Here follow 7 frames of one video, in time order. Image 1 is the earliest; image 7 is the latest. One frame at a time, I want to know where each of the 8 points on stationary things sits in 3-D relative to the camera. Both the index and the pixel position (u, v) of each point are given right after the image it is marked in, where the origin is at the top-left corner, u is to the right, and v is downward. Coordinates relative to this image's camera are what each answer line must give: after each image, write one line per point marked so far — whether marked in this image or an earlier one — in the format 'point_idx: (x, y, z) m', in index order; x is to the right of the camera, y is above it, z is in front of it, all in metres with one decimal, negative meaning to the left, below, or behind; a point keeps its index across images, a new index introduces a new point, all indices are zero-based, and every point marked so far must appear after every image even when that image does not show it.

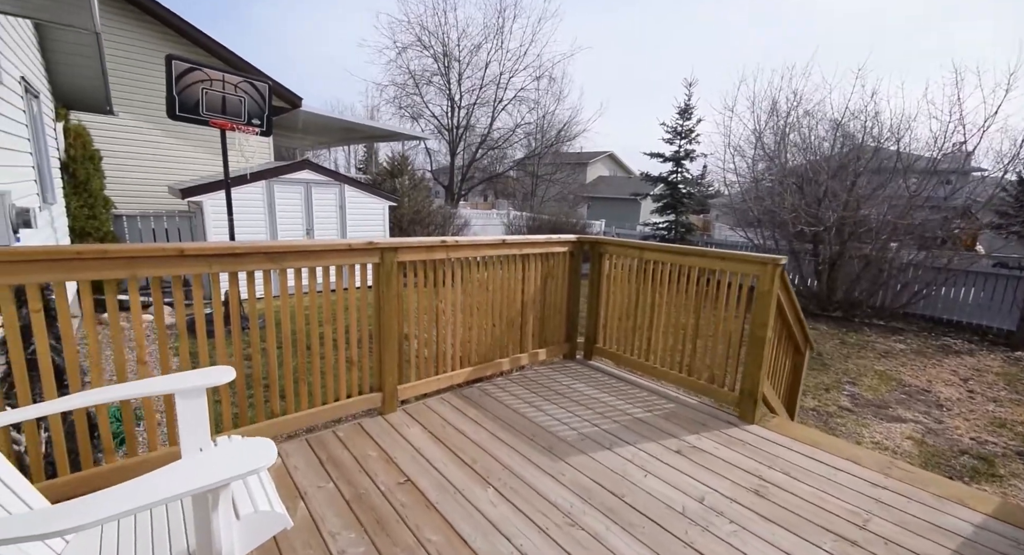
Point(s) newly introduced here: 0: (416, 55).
0: (-2.6, +6.0, +13.6) m
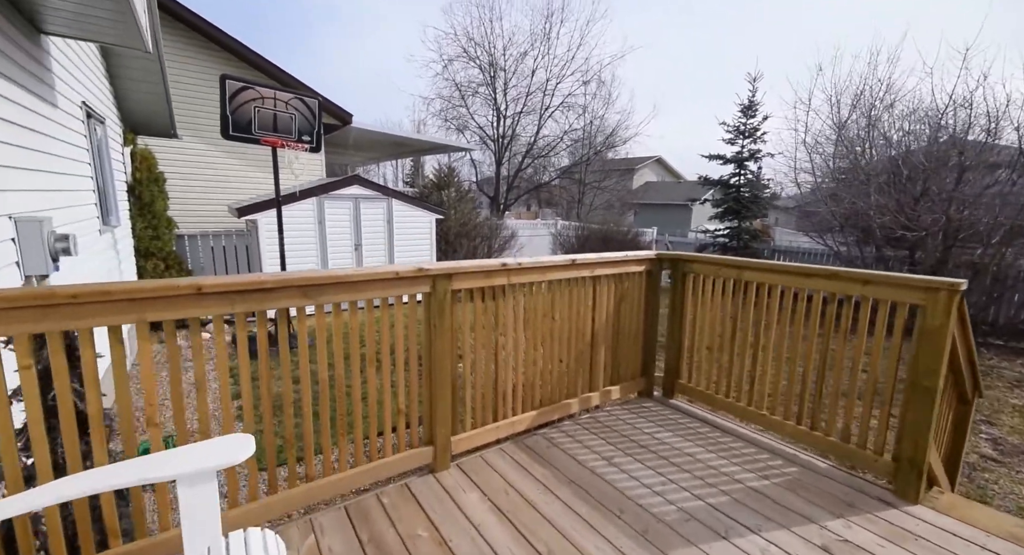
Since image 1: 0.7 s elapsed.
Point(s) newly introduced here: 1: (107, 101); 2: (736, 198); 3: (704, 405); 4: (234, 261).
0: (-1.3, +5.7, +13.5) m
1: (-4.5, +2.0, +5.6) m
2: (+5.0, +1.8, +11.2) m
3: (+1.0, -0.7, +2.6) m
4: (-4.0, +0.3, +7.1) m
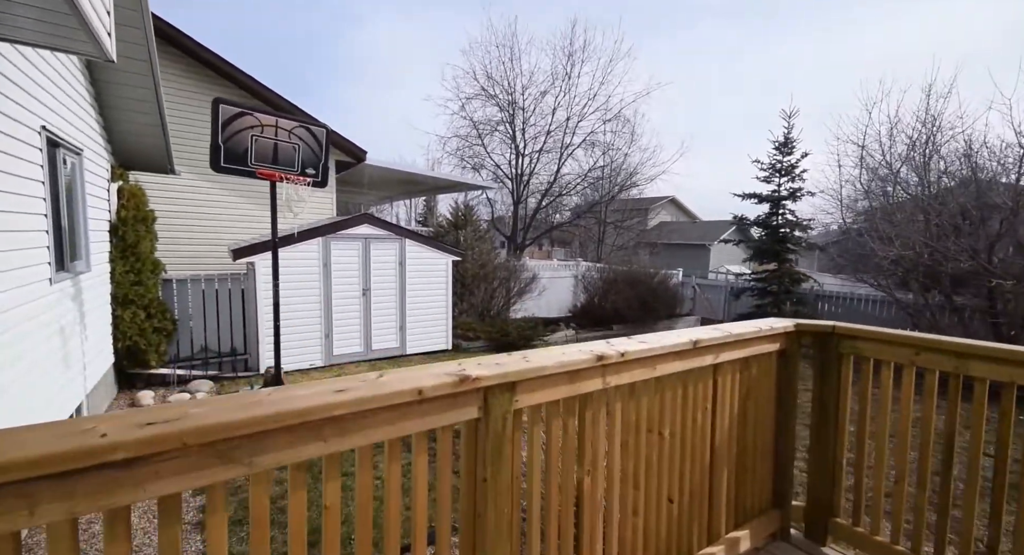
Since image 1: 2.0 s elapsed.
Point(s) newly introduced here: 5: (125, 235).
0: (-0.8, +4.5, +13.1) m
1: (-4.2, +1.5, +4.9) m
2: (+5.4, +0.8, +10.3) m
3: (+1.2, -0.9, +1.7) m
4: (-3.6, -0.3, +6.3) m
5: (-4.3, +0.5, +5.5) m
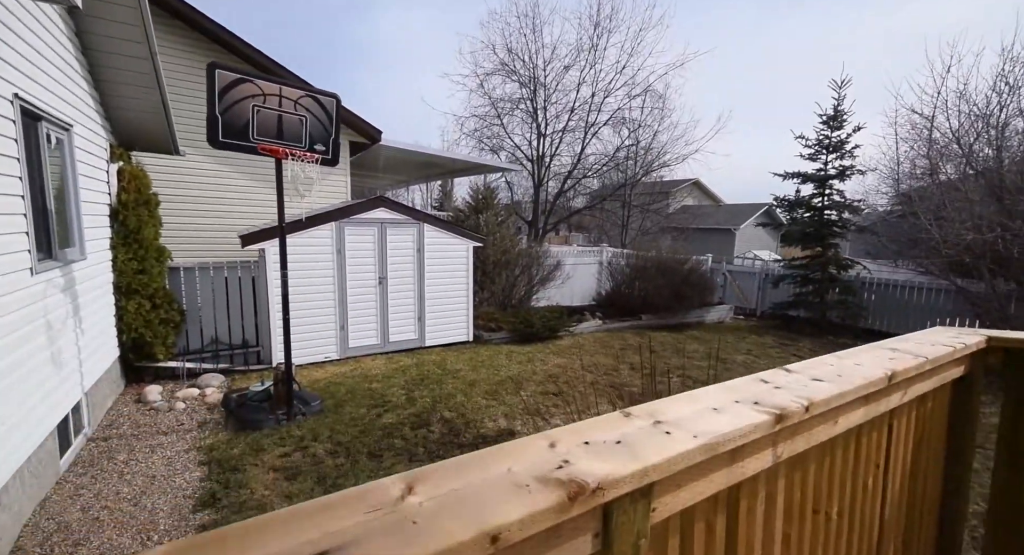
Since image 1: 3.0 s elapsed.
0: (-0.3, +4.9, +12.4) m
1: (-3.9, +1.6, +4.5) m
2: (+5.9, +1.1, +9.6) m
3: (+1.4, -0.9, +1.1) m
4: (-3.3, -0.2, +5.9) m
5: (-4.0, +0.6, +5.2) m
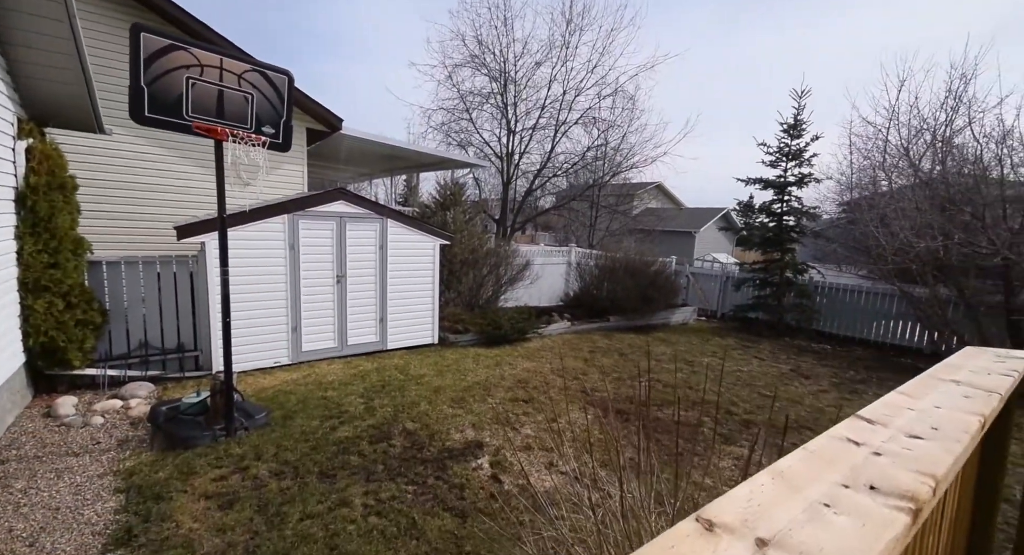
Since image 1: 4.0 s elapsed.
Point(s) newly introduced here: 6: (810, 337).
0: (-1.0, +4.9, +12.0) m
1: (-4.1, +1.6, +3.9) m
2: (+5.3, +1.0, +9.6) m
3: (+1.4, -1.0, +0.9) m
4: (-3.6, -0.2, +5.3) m
5: (-4.3, +0.6, +4.5) m
6: (+5.8, -1.1, +9.8) m
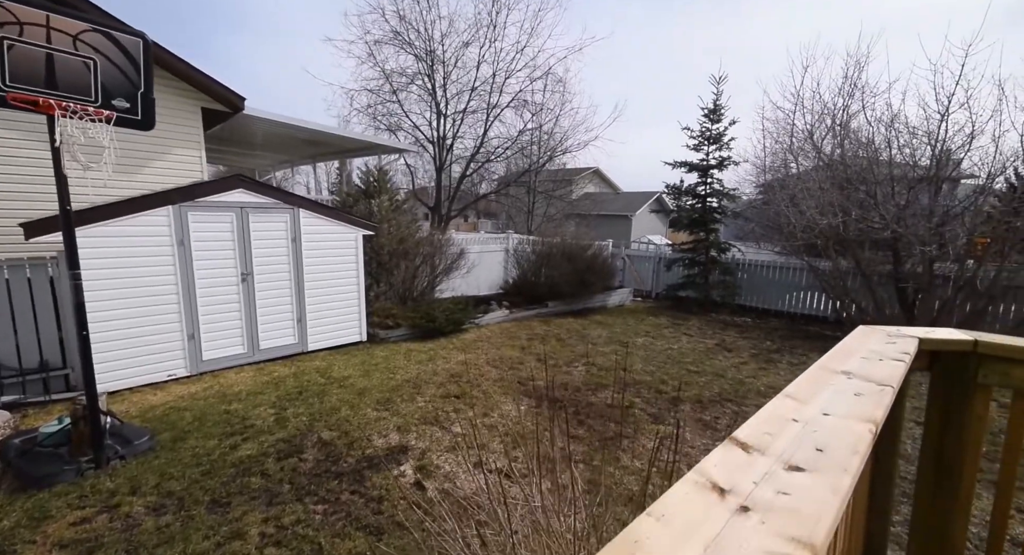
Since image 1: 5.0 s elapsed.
0: (-2.7, +5.1, +11.4) m
1: (-4.8, +1.5, +3.1) m
2: (+4.0, +1.4, +9.8) m
3: (+1.1, -0.9, +0.7) m
4: (-4.4, -0.2, +4.6) m
5: (-5.0, +0.5, +3.7) m
6: (+4.5, -0.7, +10.1) m
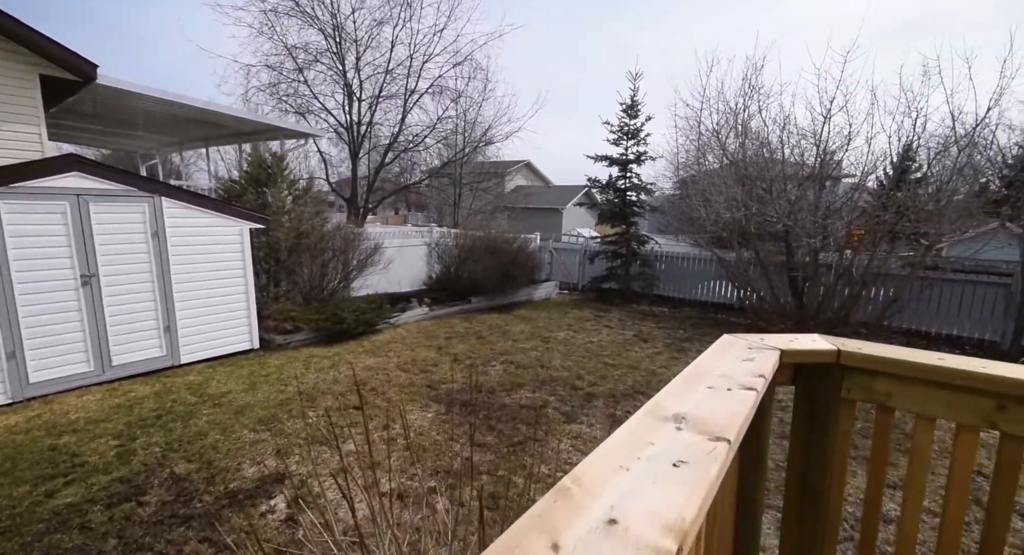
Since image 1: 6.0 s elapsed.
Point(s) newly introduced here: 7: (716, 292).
0: (-4.5, +5.1, +10.4) m
1: (-5.4, +1.4, +2.0) m
2: (+2.3, +1.5, +9.8) m
3: (+0.7, -0.9, +0.5) m
4: (-5.2, -0.3, +3.6) m
5: (-5.7, +0.4, +2.6) m
6: (+2.9, -0.5, +10.1) m
7: (+3.9, -0.3, +9.5) m
